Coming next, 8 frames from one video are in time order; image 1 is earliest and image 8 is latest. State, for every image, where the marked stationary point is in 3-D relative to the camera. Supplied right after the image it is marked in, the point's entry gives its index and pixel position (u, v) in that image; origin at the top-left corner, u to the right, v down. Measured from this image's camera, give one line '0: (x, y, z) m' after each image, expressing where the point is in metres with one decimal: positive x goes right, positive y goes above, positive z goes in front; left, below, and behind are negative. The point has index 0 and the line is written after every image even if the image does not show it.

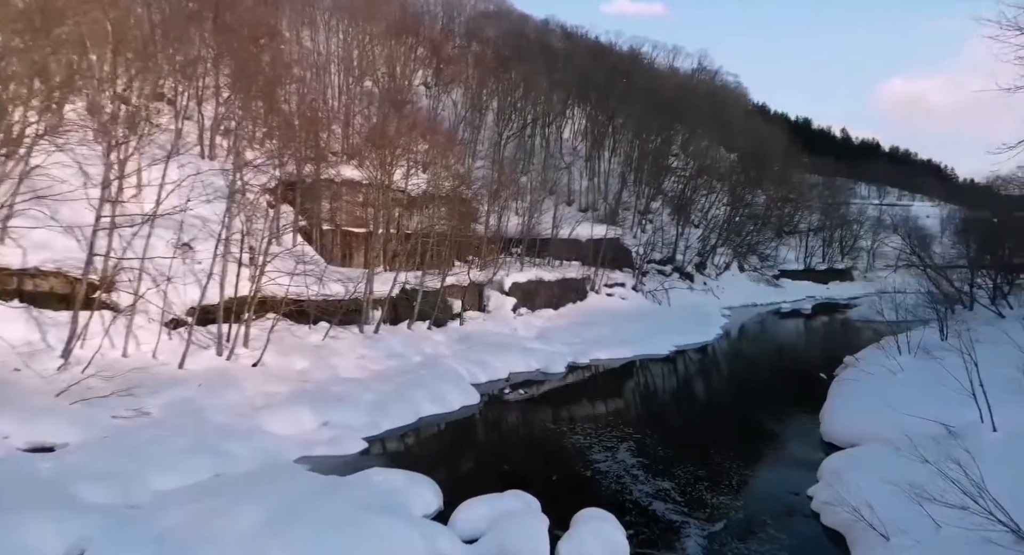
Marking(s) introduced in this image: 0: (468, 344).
0: (-1.4, -2.1, +19.4) m
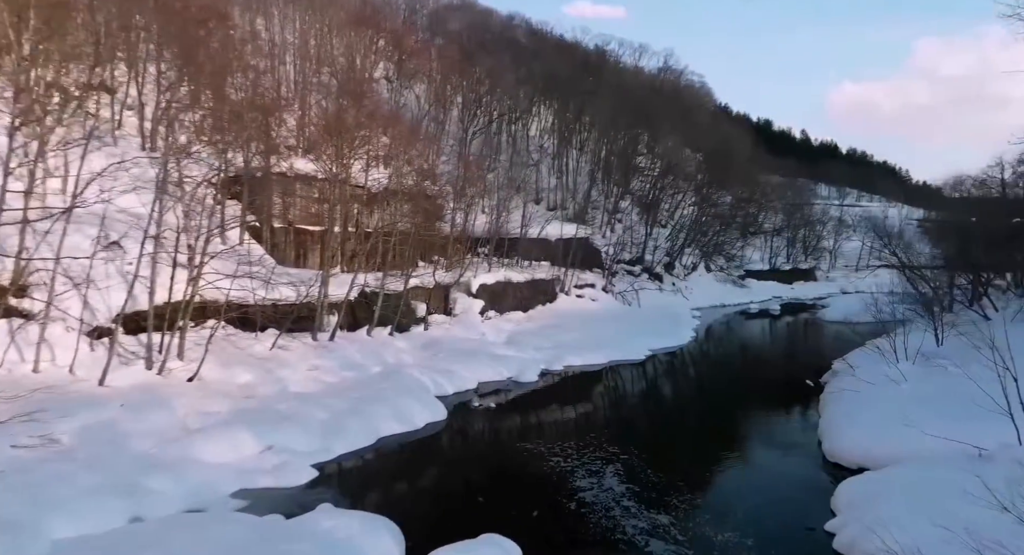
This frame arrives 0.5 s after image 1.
0: (-2.3, -2.2, +18.0) m
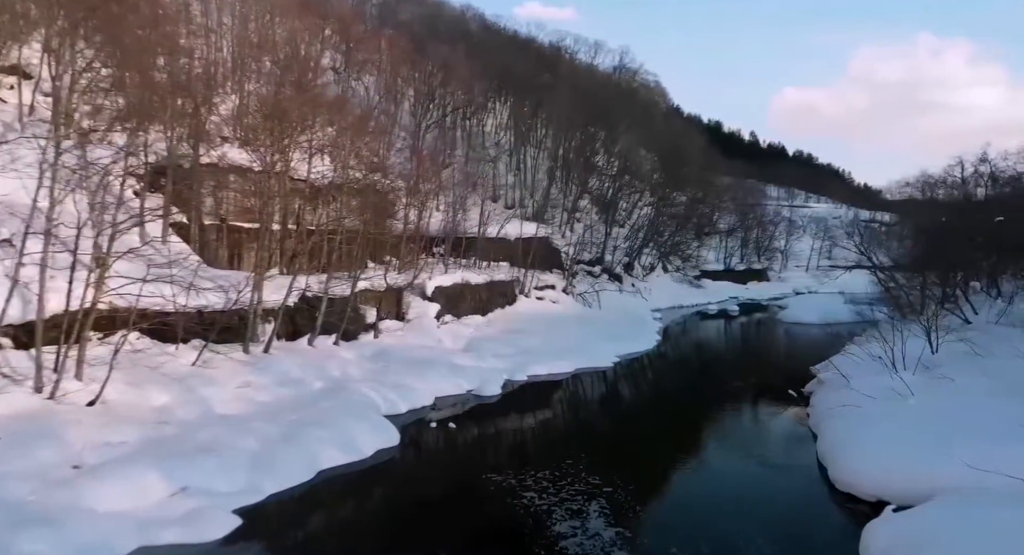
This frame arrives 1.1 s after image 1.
0: (-3.4, -2.3, +16.3) m
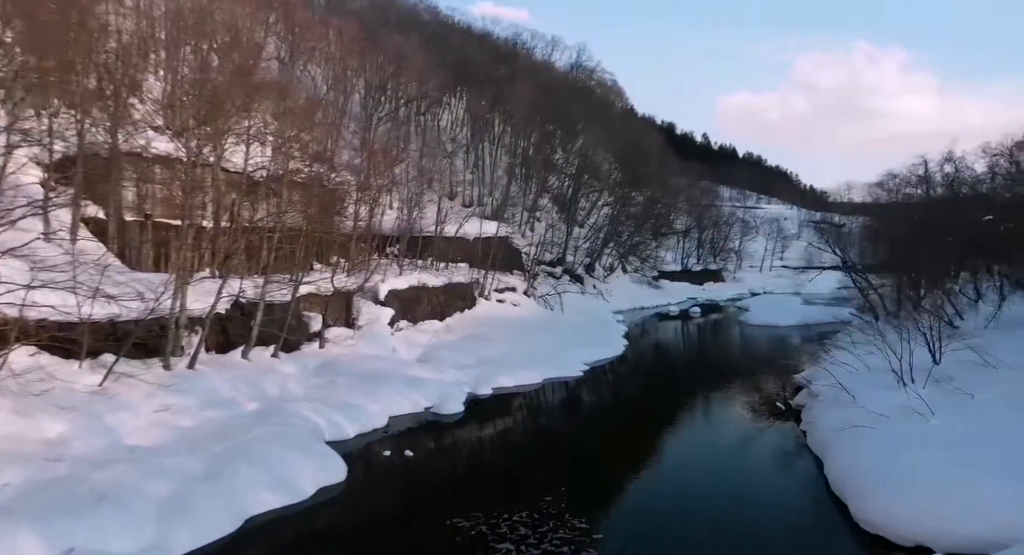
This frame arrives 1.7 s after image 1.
0: (-4.3, -2.4, +14.5) m
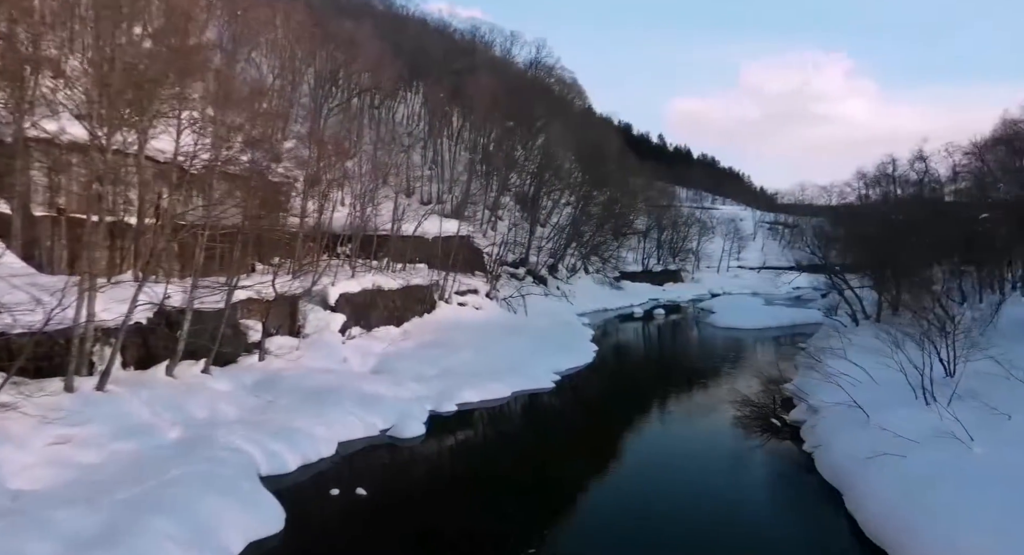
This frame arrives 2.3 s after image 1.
0: (-5.0, -2.4, +12.7) m
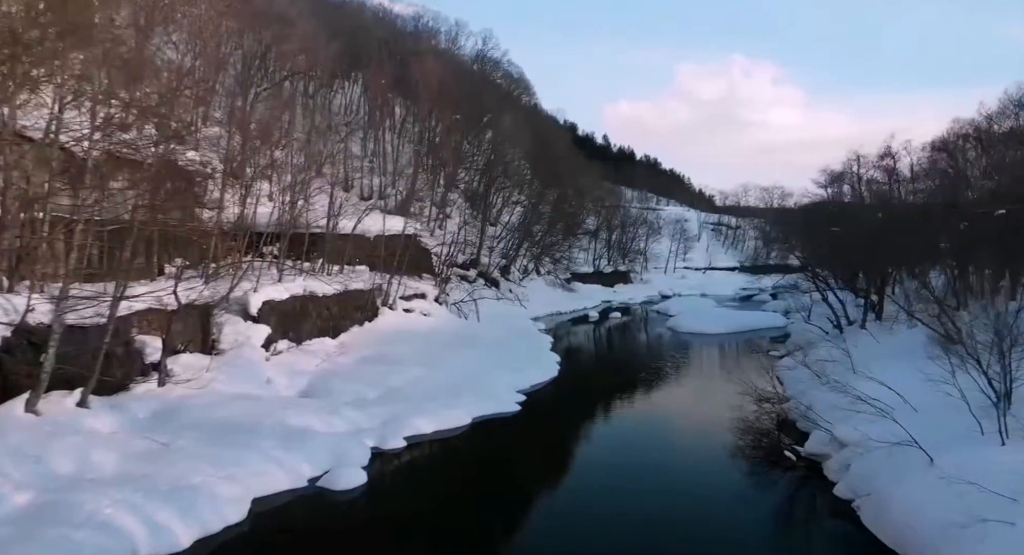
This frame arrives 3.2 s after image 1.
0: (-5.6, -2.5, +10.0) m
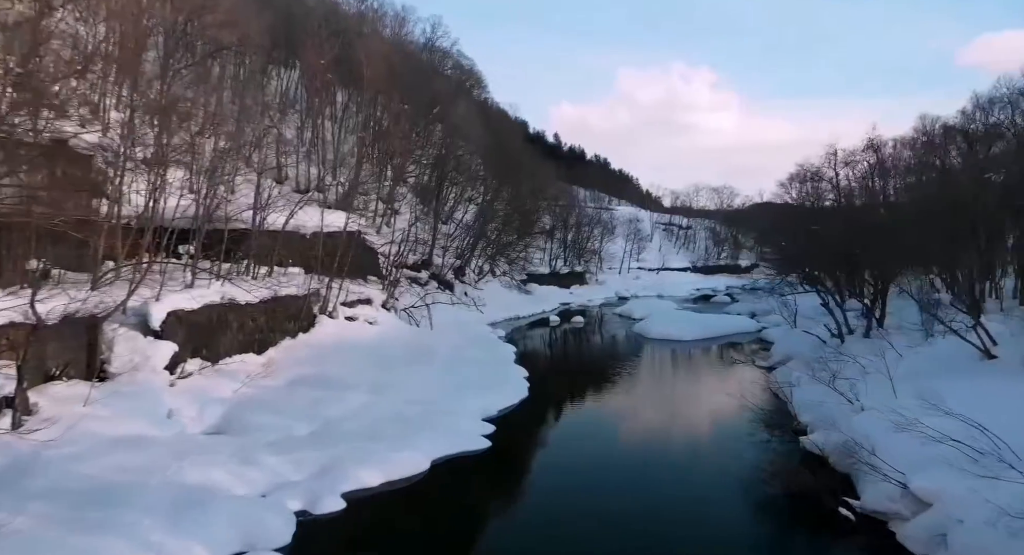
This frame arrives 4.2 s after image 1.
0: (-5.9, -2.6, +7.1) m
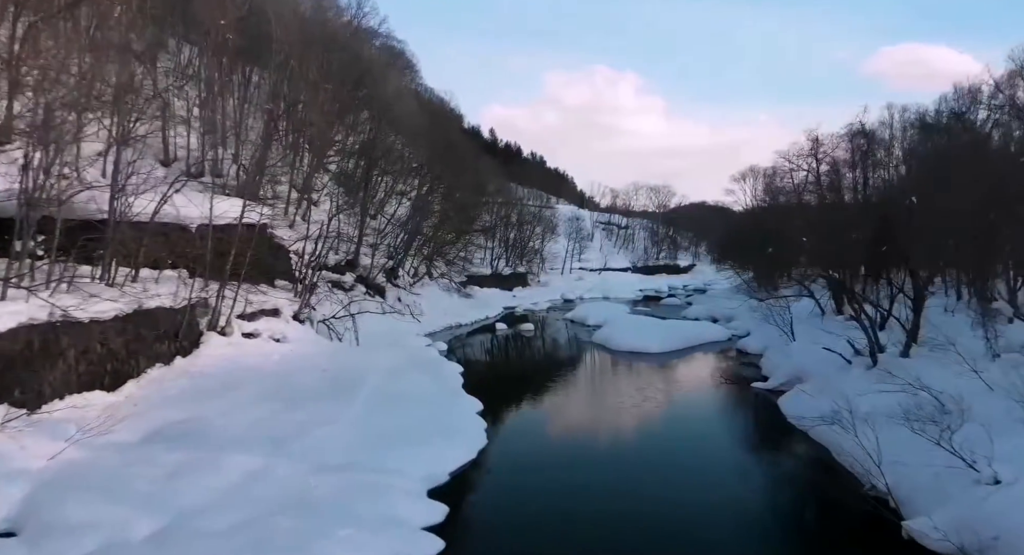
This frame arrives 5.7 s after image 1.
0: (-6.0, -2.8, +3.0) m
